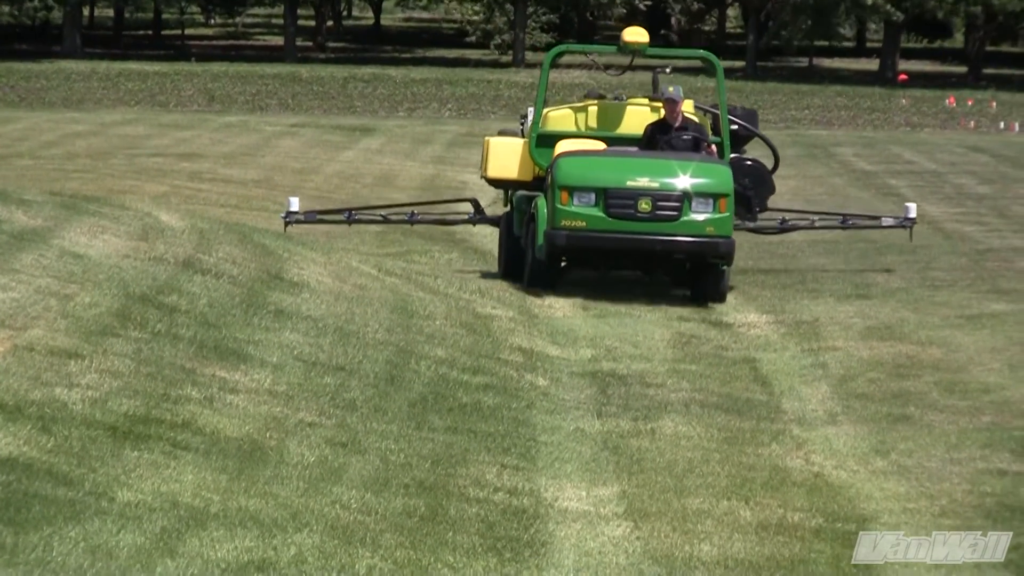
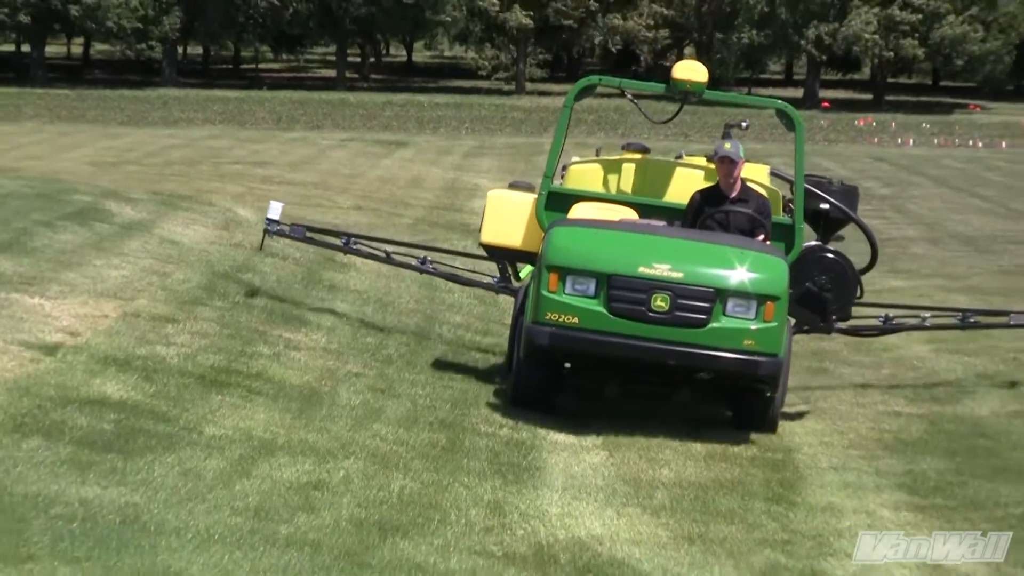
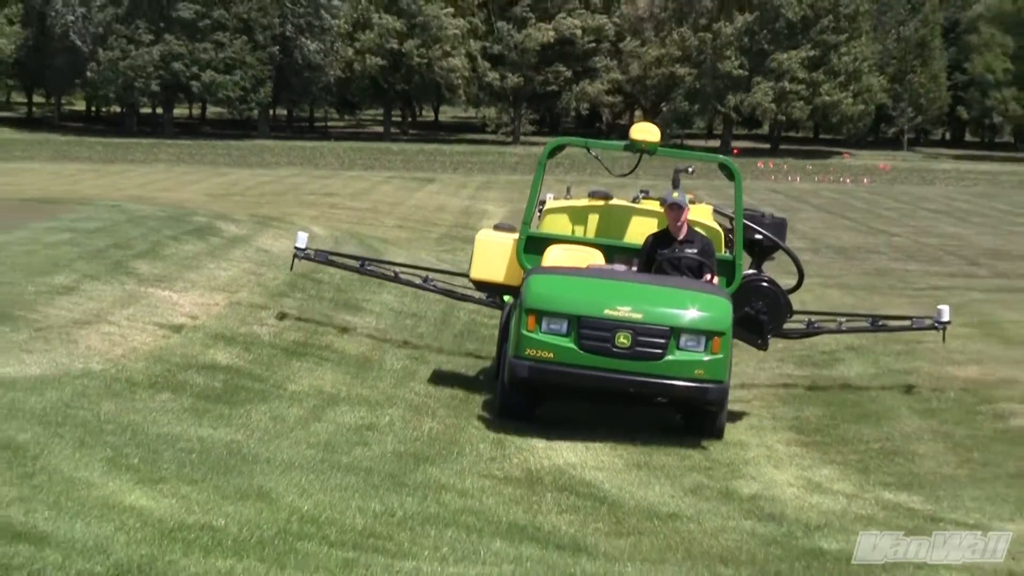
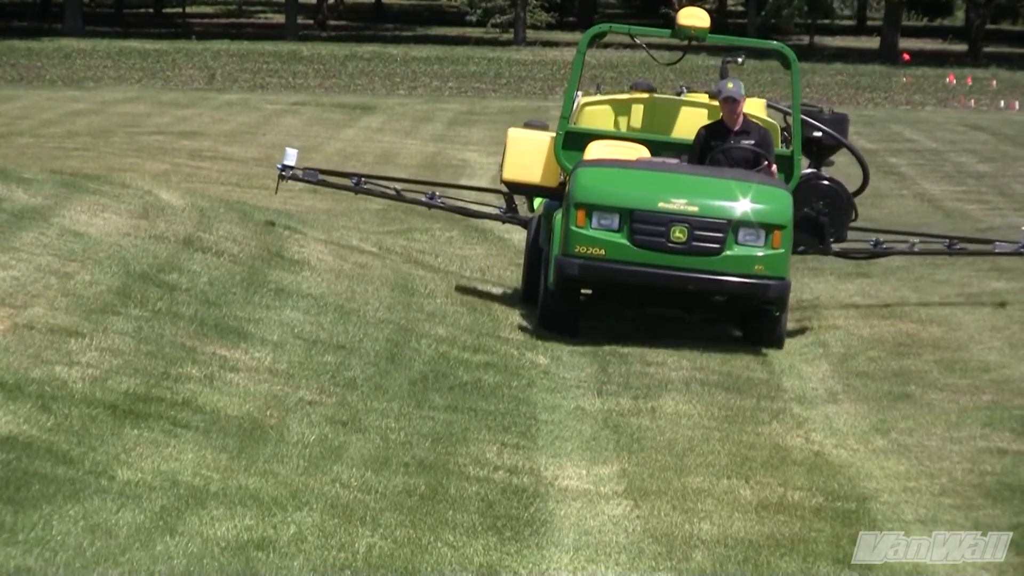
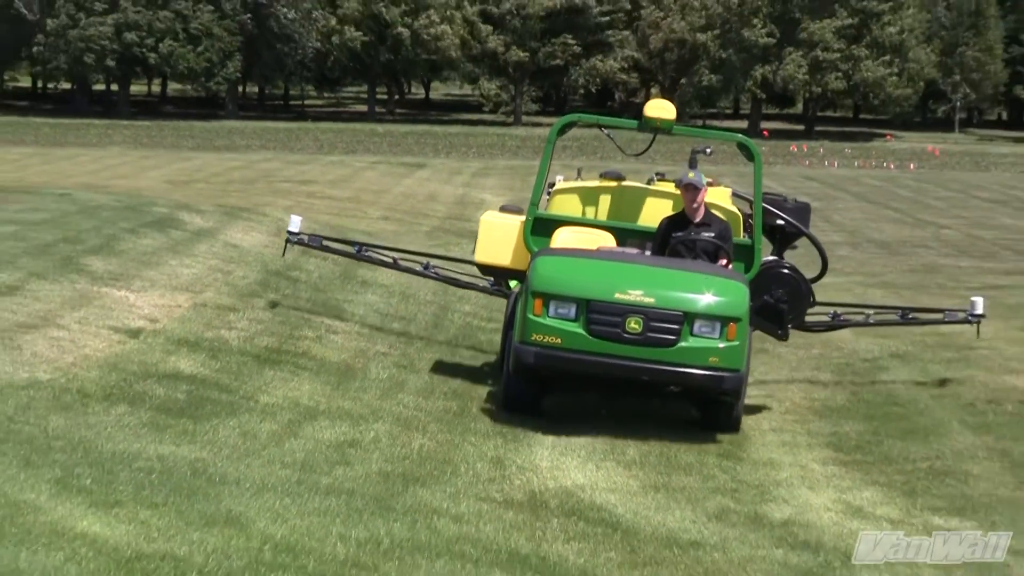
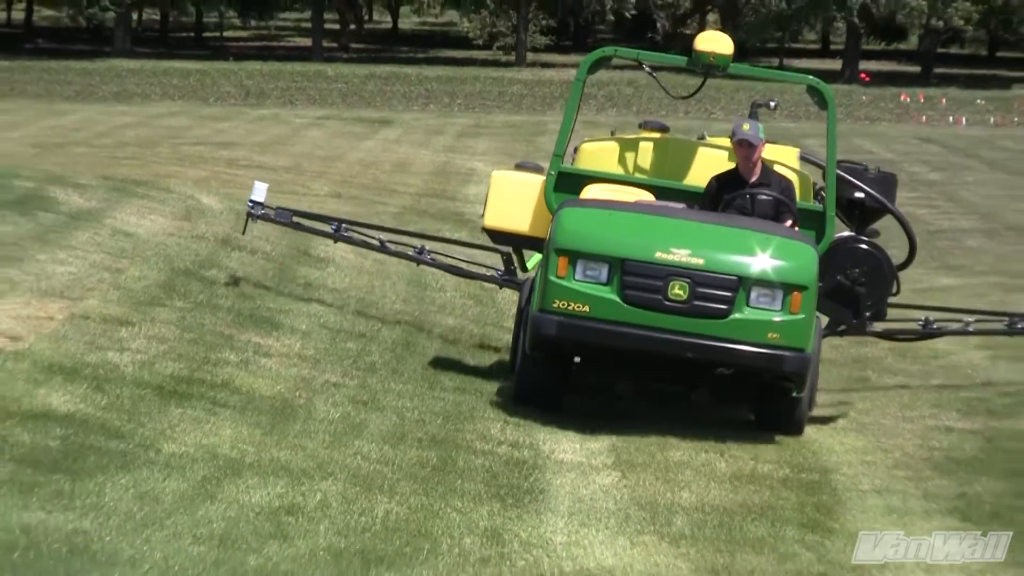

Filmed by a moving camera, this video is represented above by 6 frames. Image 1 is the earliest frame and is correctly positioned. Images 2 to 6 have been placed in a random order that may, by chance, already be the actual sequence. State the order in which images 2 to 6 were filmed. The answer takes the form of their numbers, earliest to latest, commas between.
4, 6, 2, 5, 3
